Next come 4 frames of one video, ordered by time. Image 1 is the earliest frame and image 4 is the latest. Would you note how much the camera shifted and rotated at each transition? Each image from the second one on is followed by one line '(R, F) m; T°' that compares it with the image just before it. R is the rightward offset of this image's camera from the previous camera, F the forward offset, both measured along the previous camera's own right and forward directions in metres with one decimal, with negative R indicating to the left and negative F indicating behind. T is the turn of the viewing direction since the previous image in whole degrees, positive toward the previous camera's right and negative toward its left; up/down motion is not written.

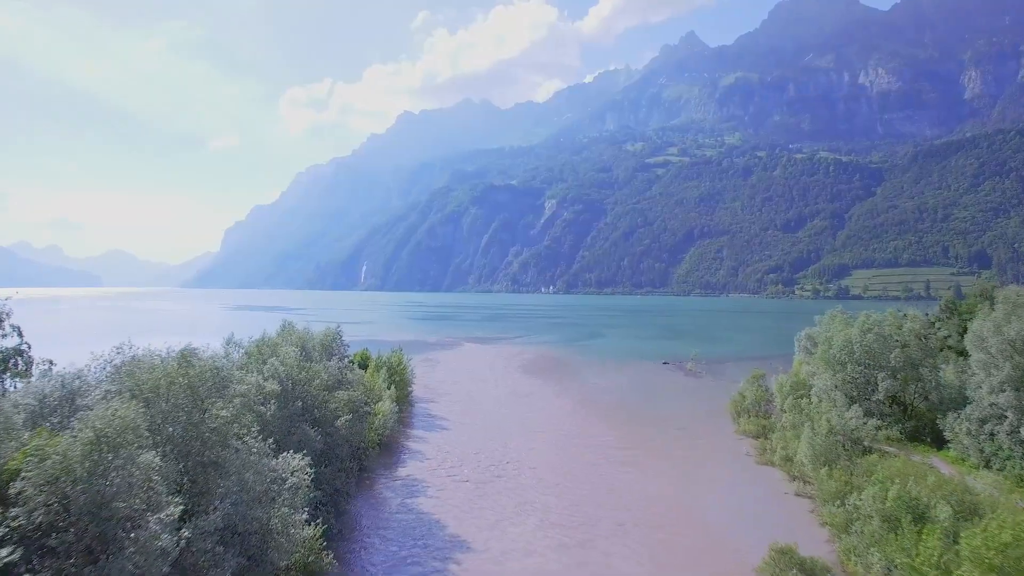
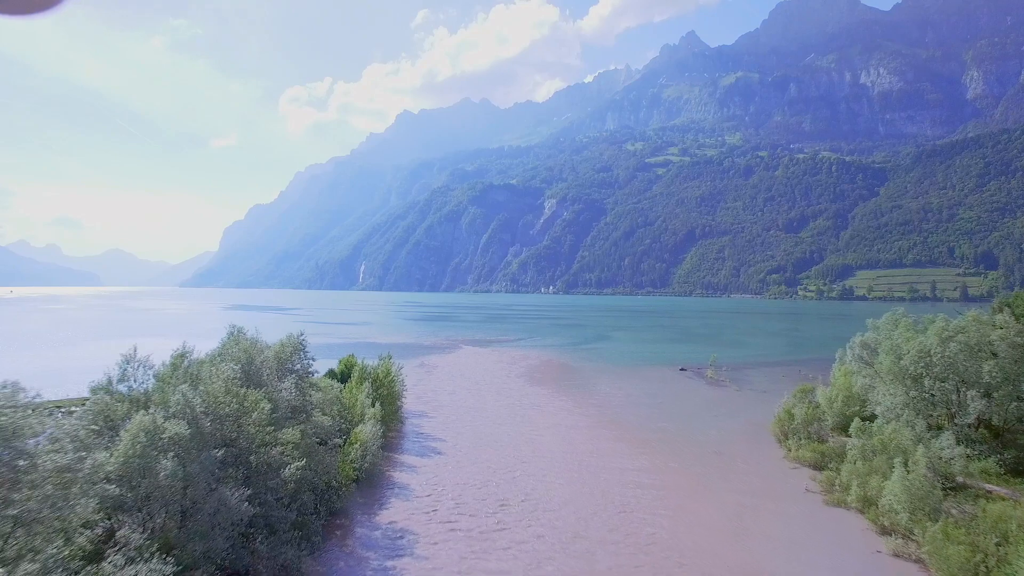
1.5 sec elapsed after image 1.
(-0.2, +2.8) m; 0°
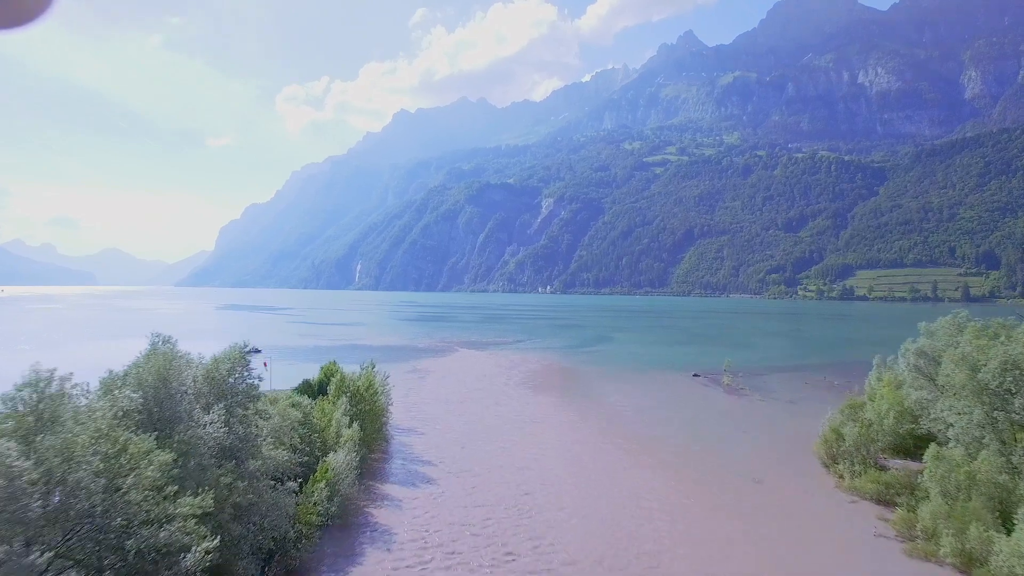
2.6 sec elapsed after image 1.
(-0.1, +2.3) m; 0°
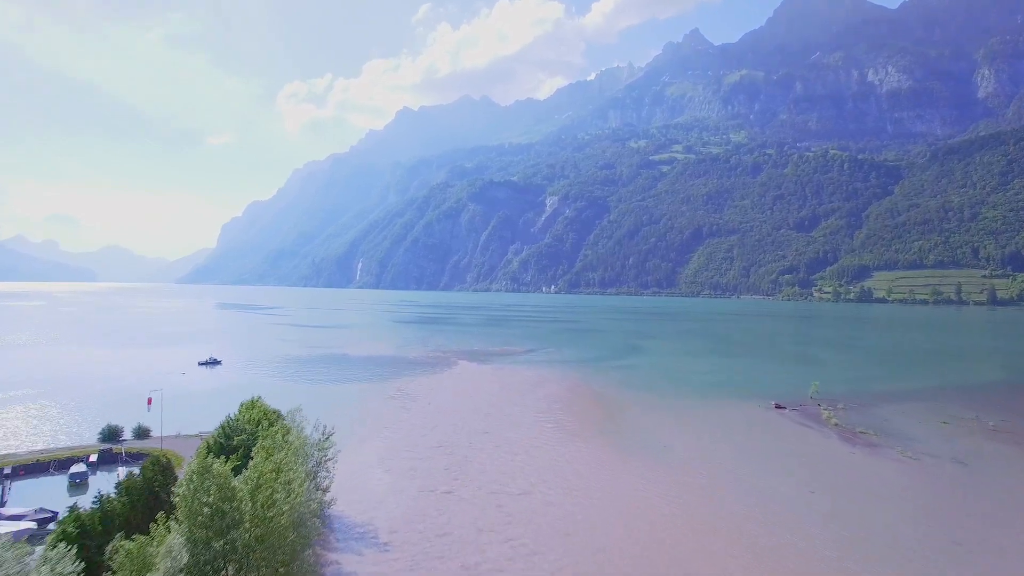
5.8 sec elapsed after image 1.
(-0.6, +7.6) m; 0°
